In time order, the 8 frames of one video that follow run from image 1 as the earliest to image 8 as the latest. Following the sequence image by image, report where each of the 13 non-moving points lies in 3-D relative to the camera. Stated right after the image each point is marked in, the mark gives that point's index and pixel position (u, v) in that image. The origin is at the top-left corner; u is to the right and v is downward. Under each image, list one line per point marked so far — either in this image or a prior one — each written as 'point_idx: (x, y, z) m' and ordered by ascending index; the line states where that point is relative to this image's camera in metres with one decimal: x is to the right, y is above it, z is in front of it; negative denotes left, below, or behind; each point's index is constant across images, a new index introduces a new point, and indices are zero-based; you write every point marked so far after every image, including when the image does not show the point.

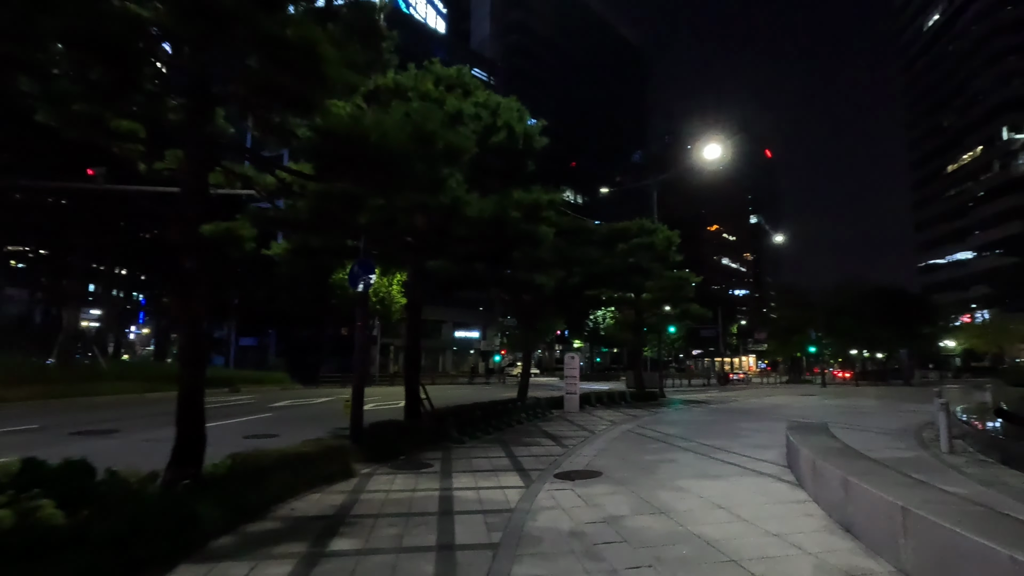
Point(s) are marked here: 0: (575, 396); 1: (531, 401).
0: (+2.3, -3.9, +19.2) m
1: (+0.6, -3.8, +17.8) m
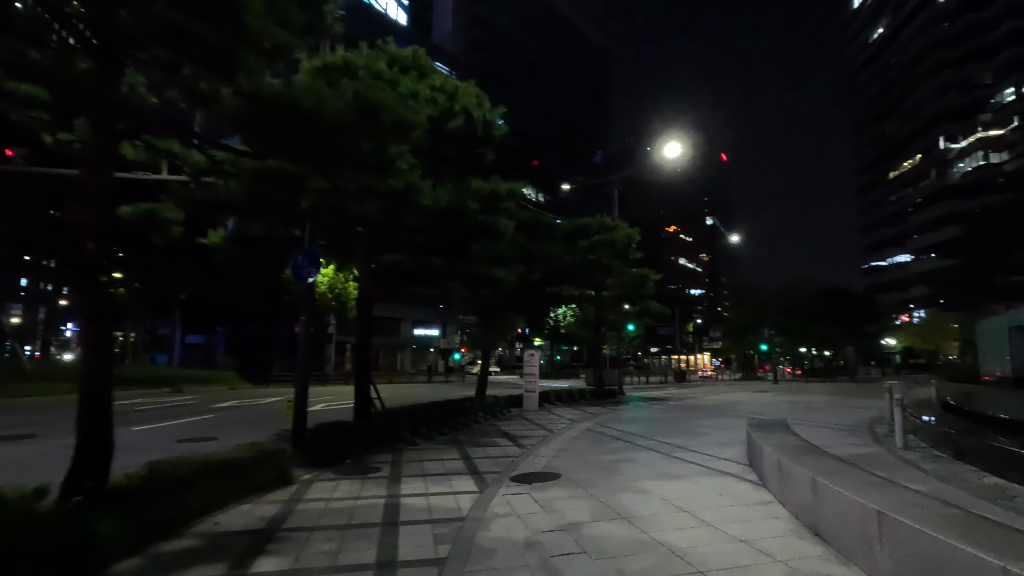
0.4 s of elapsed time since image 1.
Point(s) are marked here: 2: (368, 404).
0: (+0.8, -3.7, +18.8) m
1: (-0.7, -3.6, +17.3) m
2: (-3.3, -2.7, +12.2) m
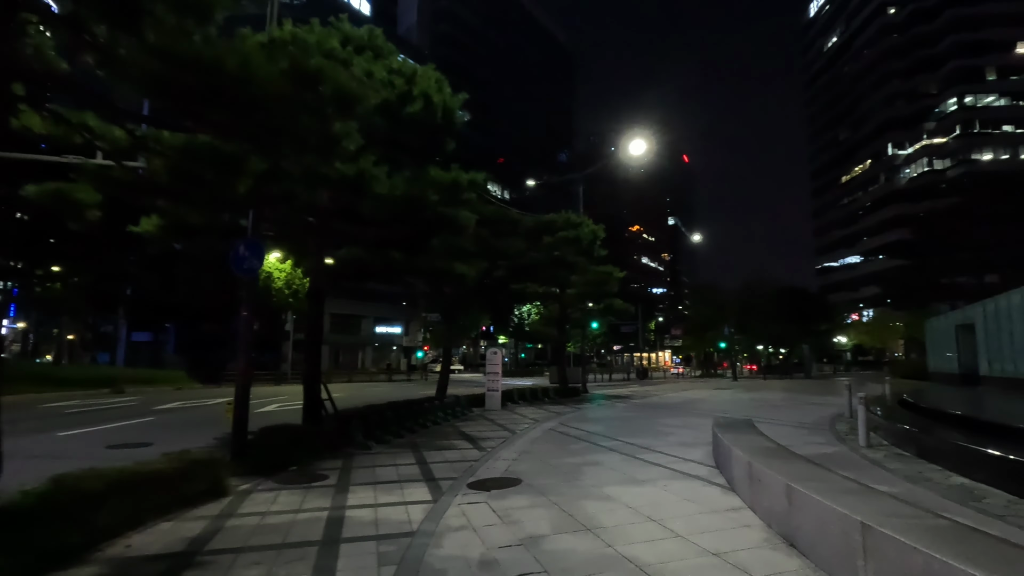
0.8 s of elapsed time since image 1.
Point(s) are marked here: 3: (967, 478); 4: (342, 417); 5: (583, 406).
0: (-0.5, -3.6, +18.4) m
1: (-1.9, -3.5, +16.7) m
2: (-4.1, -2.5, +11.5) m
3: (+5.9, -2.5, +7.0) m
4: (-3.6, -2.7, +11.3) m
5: (+2.6, -4.2, +19.0) m
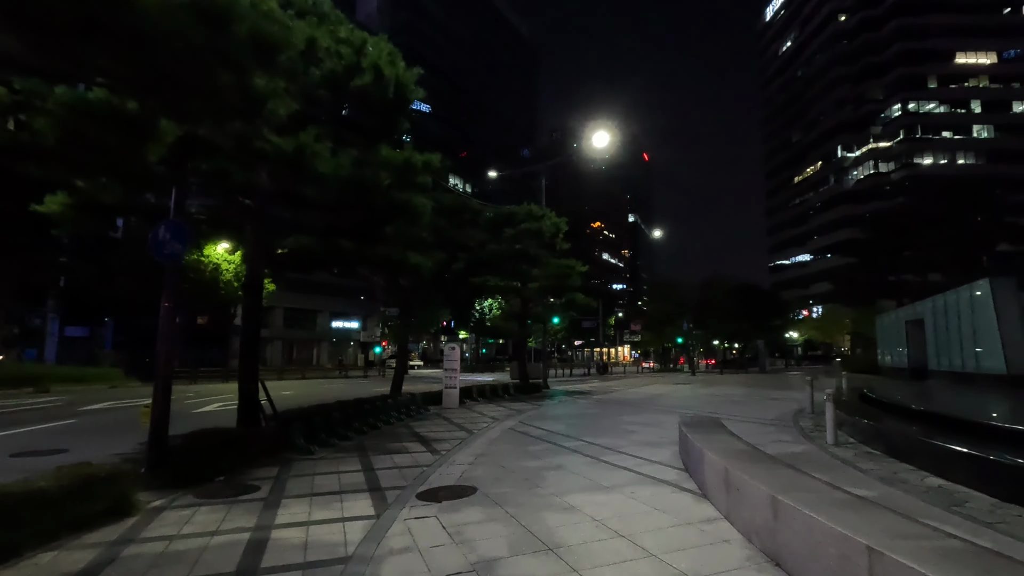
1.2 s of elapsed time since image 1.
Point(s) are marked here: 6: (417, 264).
0: (-1.9, -3.3, +17.6) m
1: (-3.2, -3.3, +15.8) m
2: (-5.0, -2.3, +10.5) m
3: (+5.4, -2.4, +6.7) m
4: (-4.4, -2.5, +10.3) m
5: (+1.1, -4.0, +18.5) m
6: (-2.3, +0.5, +13.2) m
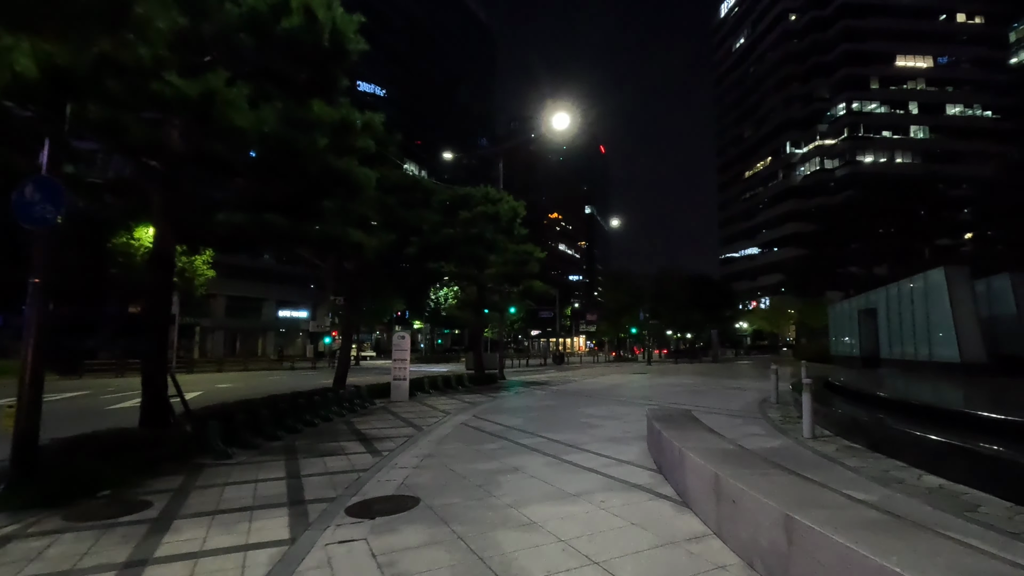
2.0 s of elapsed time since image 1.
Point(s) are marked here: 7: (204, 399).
0: (-3.3, -2.9, +16.4) m
1: (-4.4, -2.8, +14.5) m
2: (-5.8, -2.0, +9.0) m
3: (+4.8, -2.1, +6.1) m
4: (-5.2, -2.2, +8.9) m
5: (-0.4, -3.5, +17.5) m
6: (-3.3, +0.9, +11.9) m
7: (-10.6, -3.9, +18.4) m
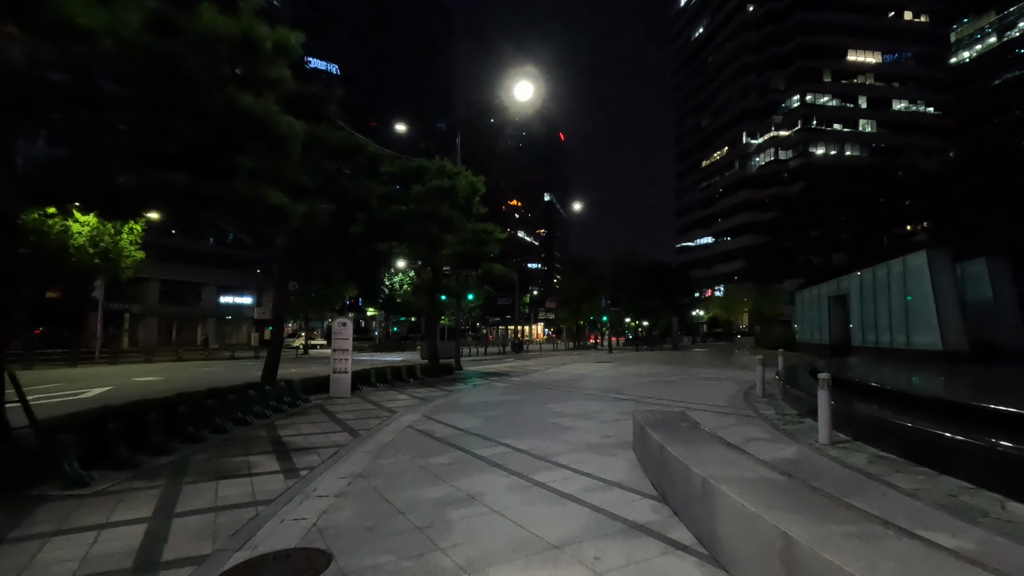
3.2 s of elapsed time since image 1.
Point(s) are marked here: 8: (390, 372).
0: (-4.4, -2.3, +14.4) m
1: (-5.5, -2.3, +12.4) m
2: (-6.4, -1.6, +6.8) m
3: (+4.4, -1.9, +4.7) m
4: (-5.8, -1.8, +6.7) m
5: (-1.6, -3.0, +15.7) m
6: (-4.1, +1.4, +9.8) m
7: (-11.9, -3.2, +15.9) m
8: (-3.9, -2.7, +17.3) m
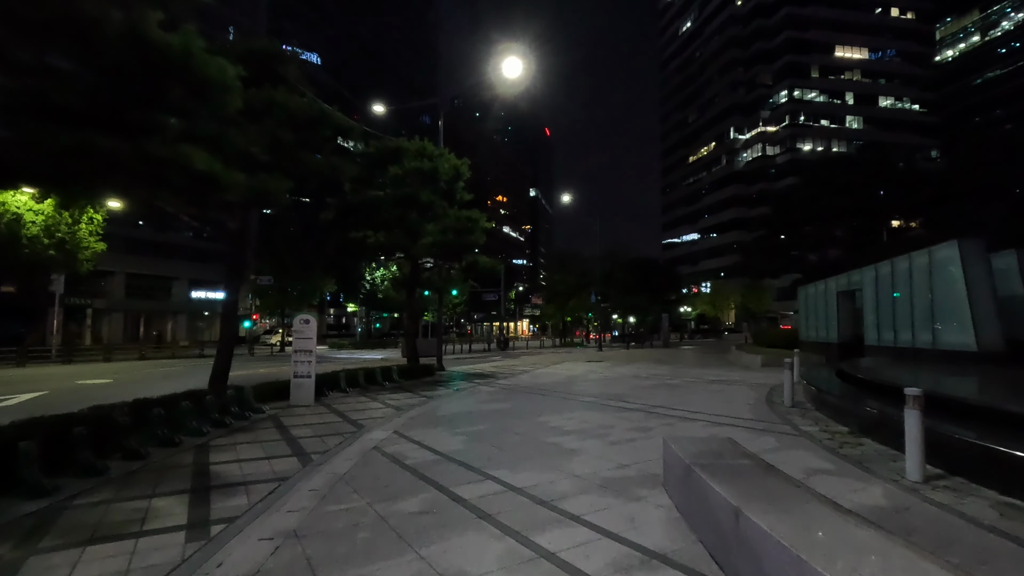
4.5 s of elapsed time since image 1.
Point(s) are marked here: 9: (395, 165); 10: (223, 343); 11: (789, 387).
0: (-4.7, -2.1, +12.5) m
1: (-5.7, -2.1, +10.5) m
2: (-6.5, -1.4, +4.8) m
3: (+4.4, -1.8, +3.1) m
4: (-5.9, -1.6, +4.8) m
5: (-2.0, -2.8, +13.9) m
6: (-4.2, +1.5, +7.9) m
7: (-12.2, -3.0, +13.8) m
8: (-4.3, -2.5, +15.4) m
9: (-3.9, +4.1, +18.1) m
10: (-6.8, -1.4, +12.7) m
11: (+5.7, -2.1, +11.3) m
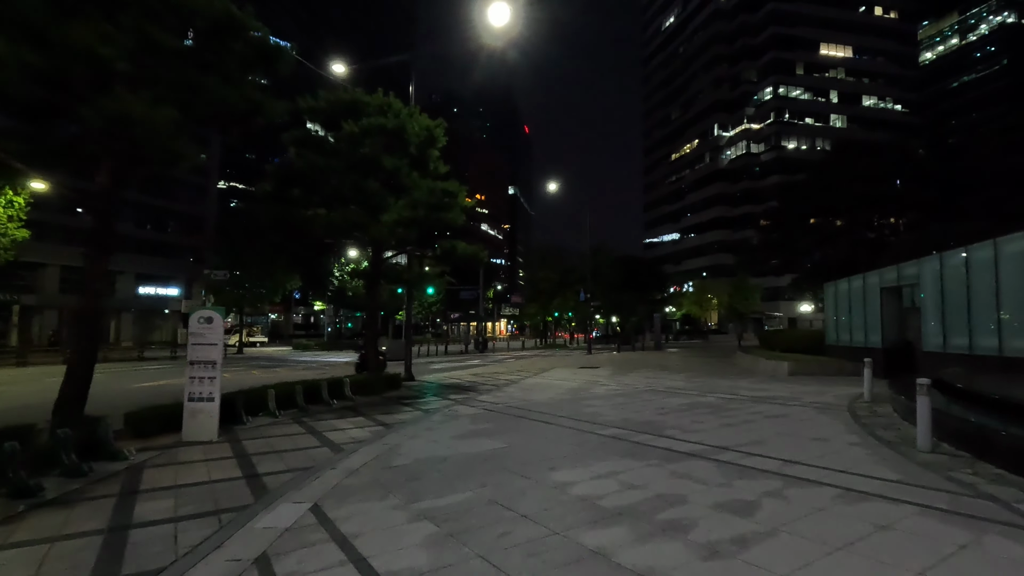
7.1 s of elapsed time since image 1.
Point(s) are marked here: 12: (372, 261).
0: (-4.9, -1.9, +8.6) m
1: (-5.7, -1.8, +6.6) m
2: (-6.3, -1.2, +0.9) m
3: (+4.7, -1.6, -0.3) m
4: (-5.7, -1.4, +0.9) m
5: (-2.2, -2.5, +10.2) m
6: (-4.1, +1.8, +4.1) m
7: (-12.4, -2.7, +9.6) m
8: (-4.6, -2.2, +11.6) m
9: (-4.3, +4.4, +14.3) m
10: (-7.0, -1.2, +8.7) m
11: (+5.6, -1.9, +7.9) m
12: (-4.8, +1.0, +17.9) m
